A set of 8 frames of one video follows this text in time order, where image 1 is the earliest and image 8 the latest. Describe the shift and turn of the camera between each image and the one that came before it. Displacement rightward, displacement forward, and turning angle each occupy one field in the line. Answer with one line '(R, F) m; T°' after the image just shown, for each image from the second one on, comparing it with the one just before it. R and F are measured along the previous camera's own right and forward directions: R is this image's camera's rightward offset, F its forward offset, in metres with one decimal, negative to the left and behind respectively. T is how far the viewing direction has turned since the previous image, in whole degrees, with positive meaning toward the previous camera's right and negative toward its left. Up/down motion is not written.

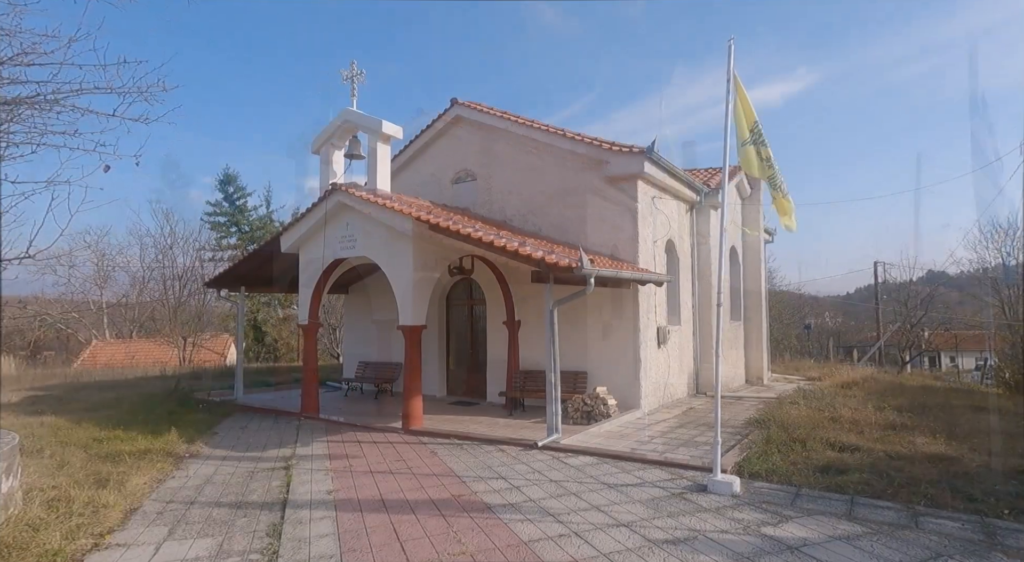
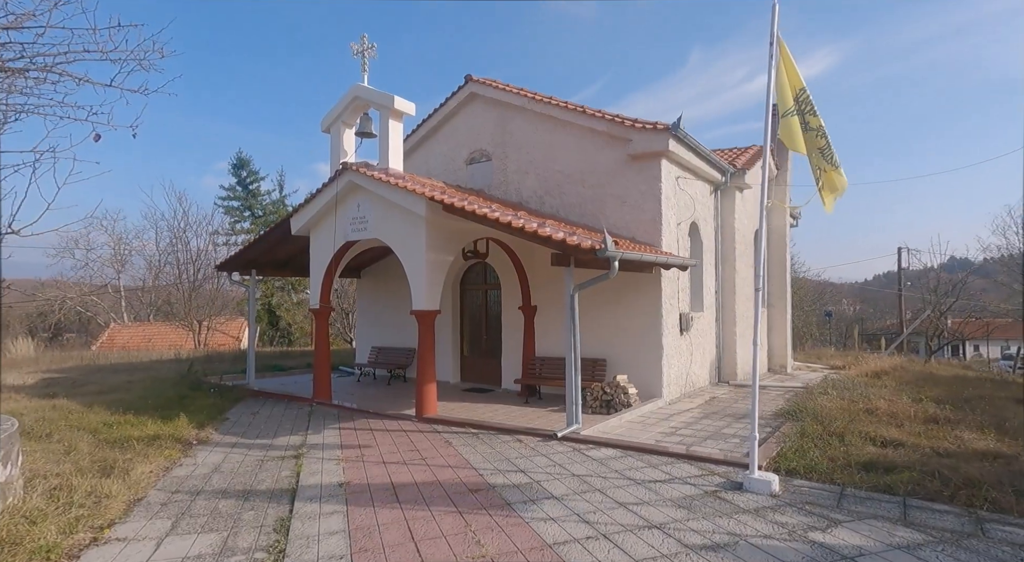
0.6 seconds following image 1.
(-0.1, +0.3) m; -1°
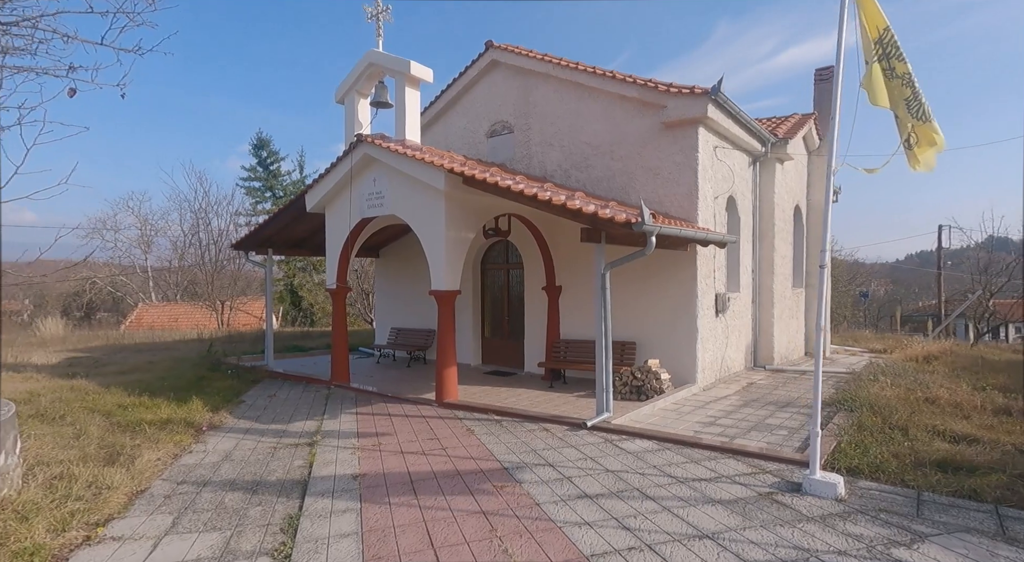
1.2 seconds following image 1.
(-0.1, +0.5) m; -2°
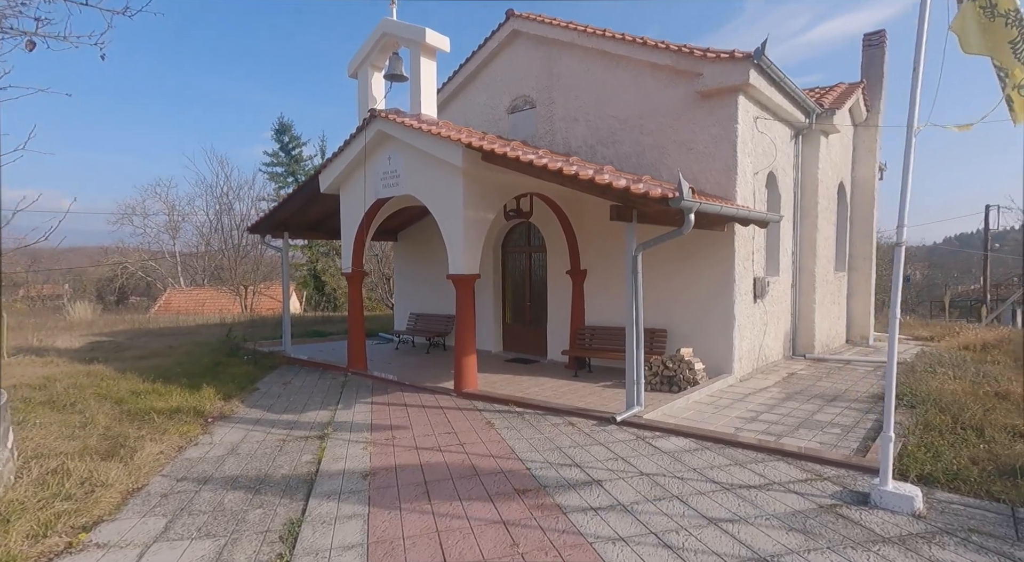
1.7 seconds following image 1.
(0.0, +0.5) m; -2°
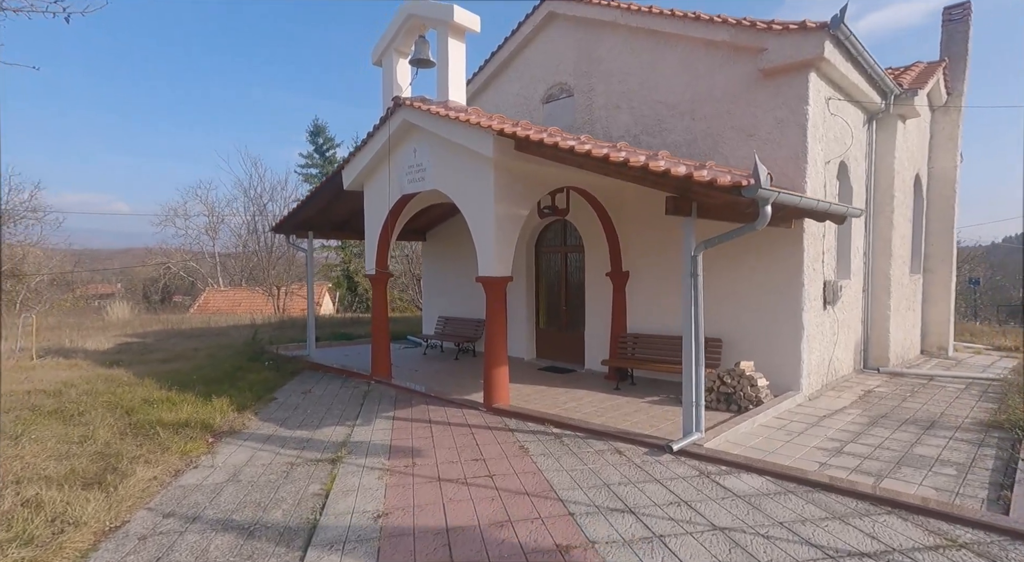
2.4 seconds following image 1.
(-0.1, +0.8) m; -3°
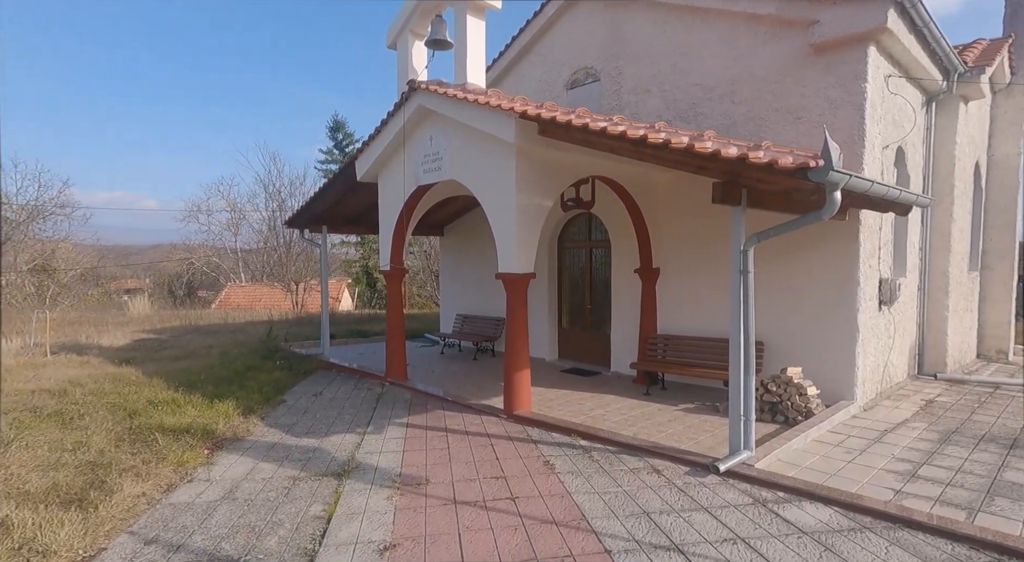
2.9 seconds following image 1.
(0.0, +0.5) m; -2°
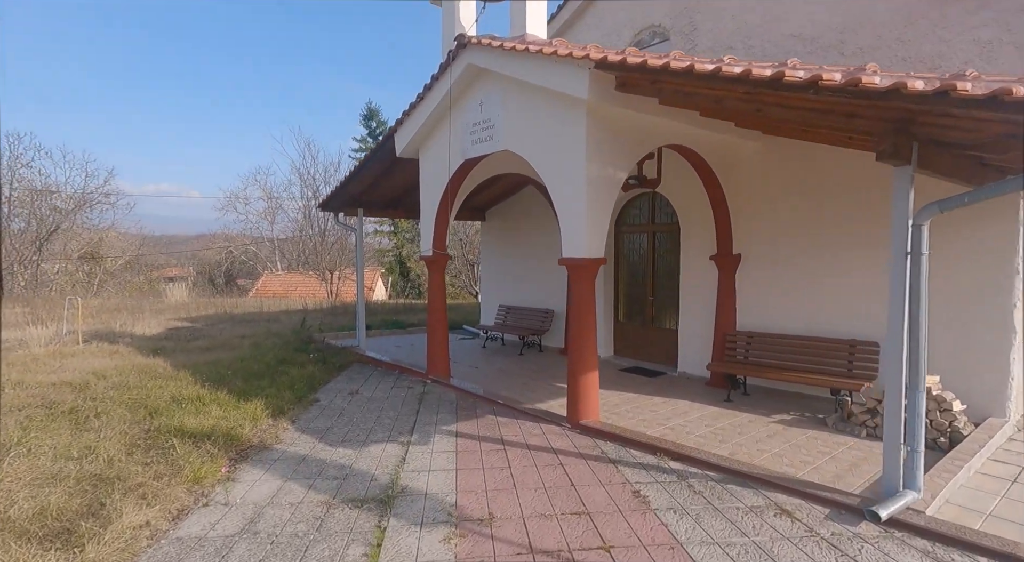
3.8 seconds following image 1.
(-0.4, +0.9) m; -3°
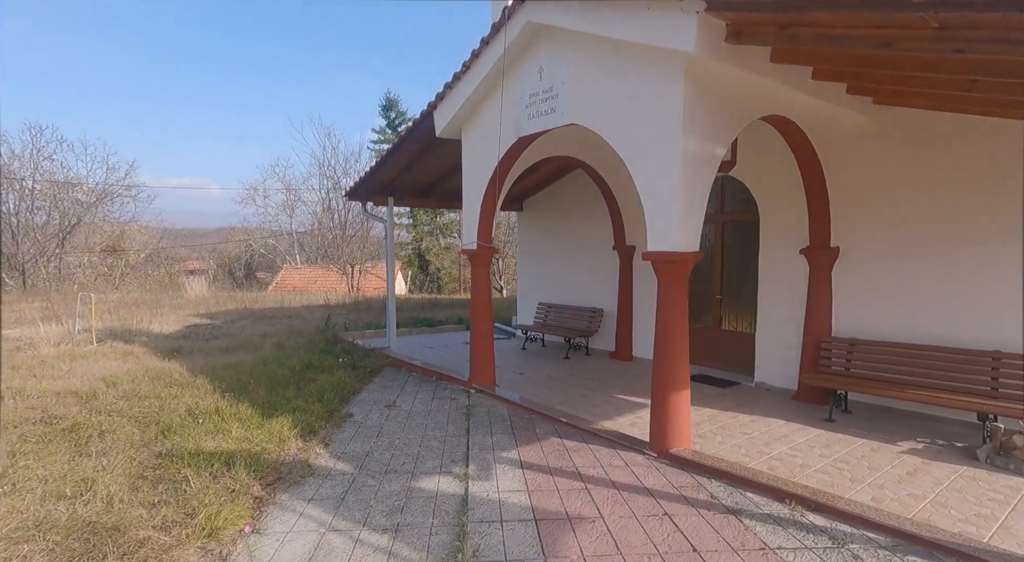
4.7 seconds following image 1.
(-0.5, +0.9) m; -2°
